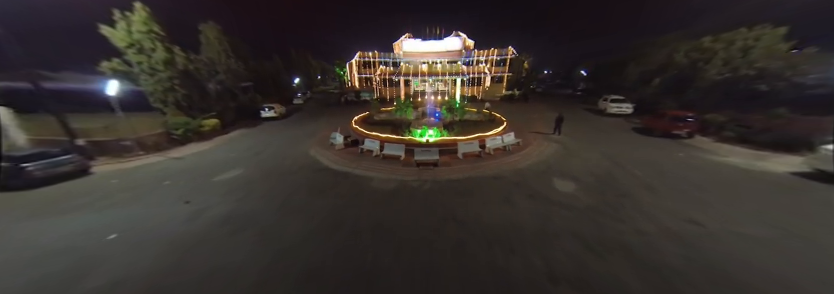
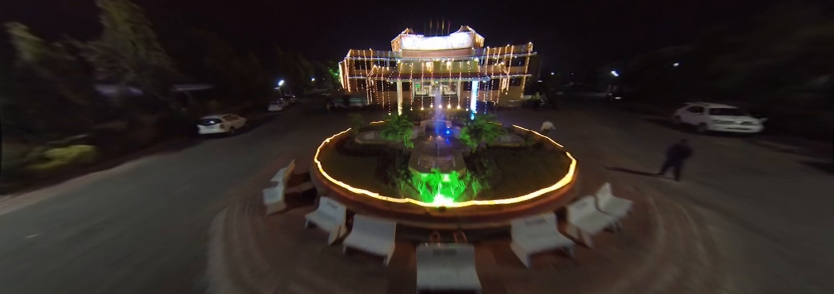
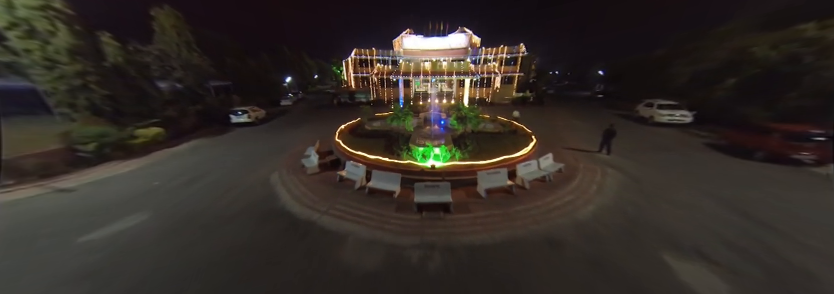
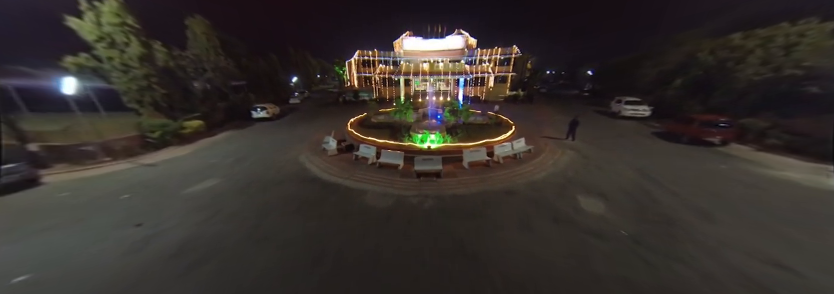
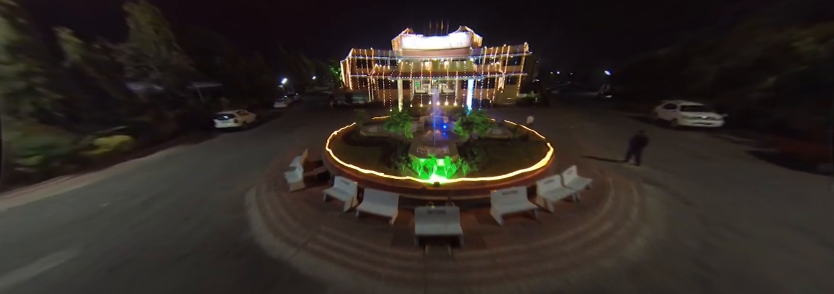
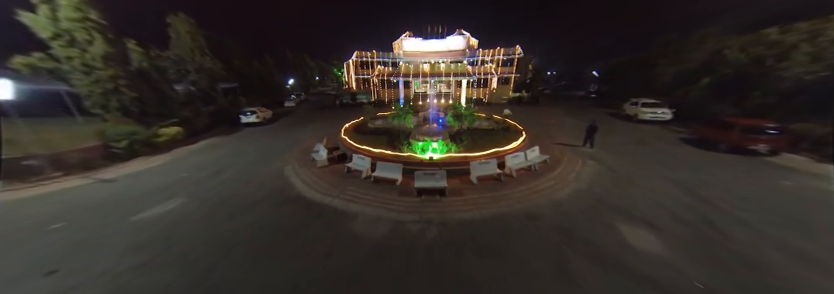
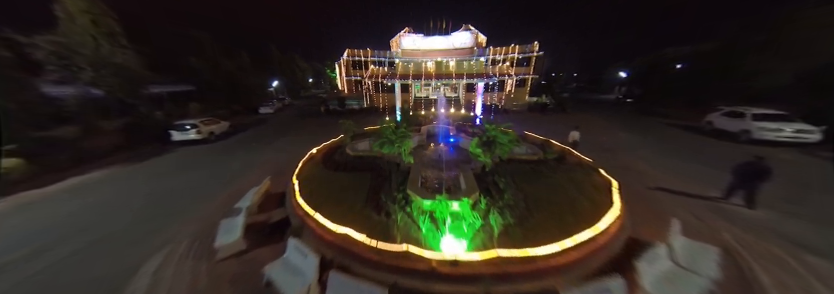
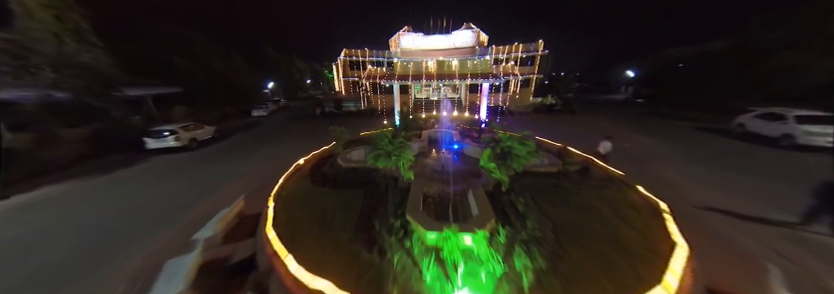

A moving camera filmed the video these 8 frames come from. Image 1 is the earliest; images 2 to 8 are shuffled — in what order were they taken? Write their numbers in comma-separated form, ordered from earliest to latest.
4, 6, 3, 5, 2, 7, 8
